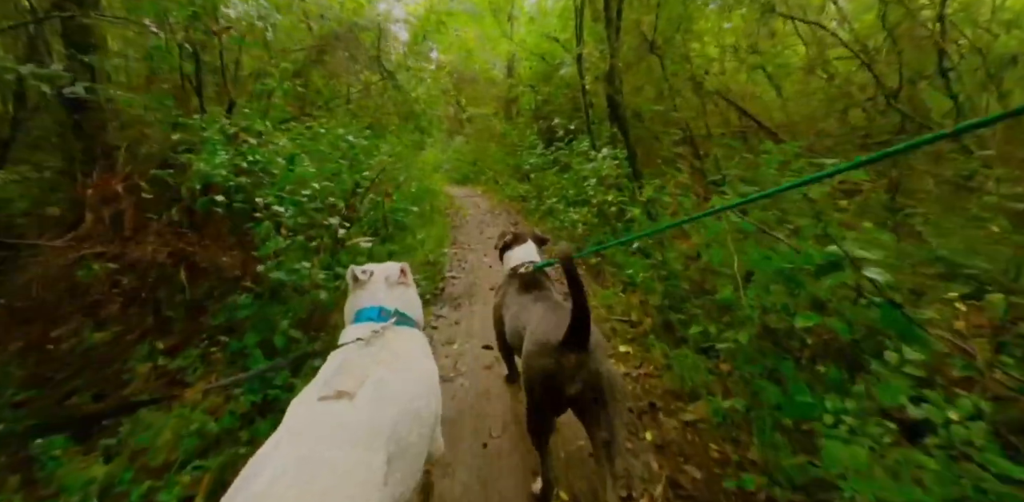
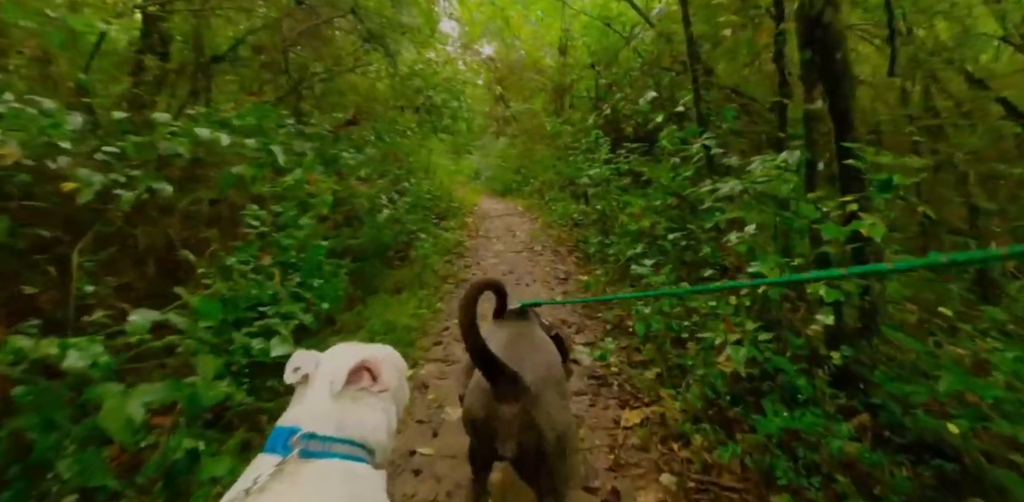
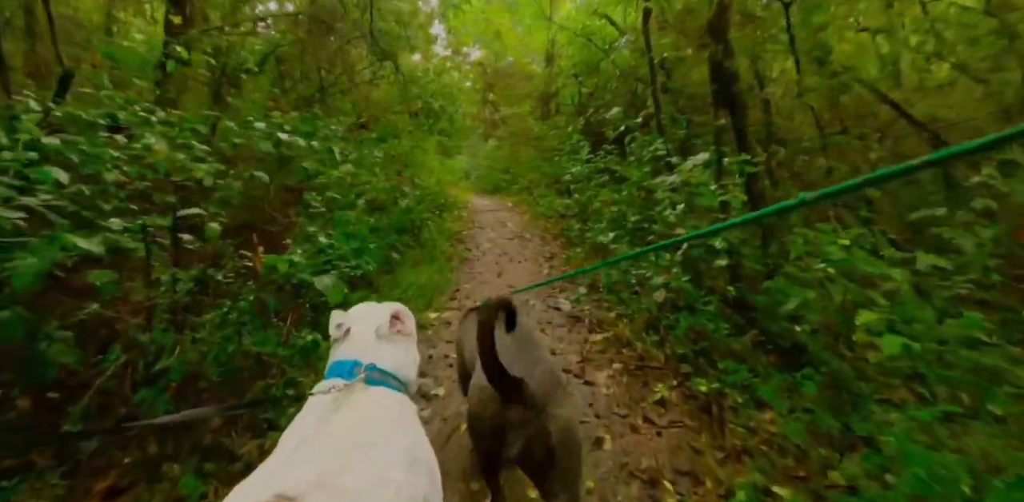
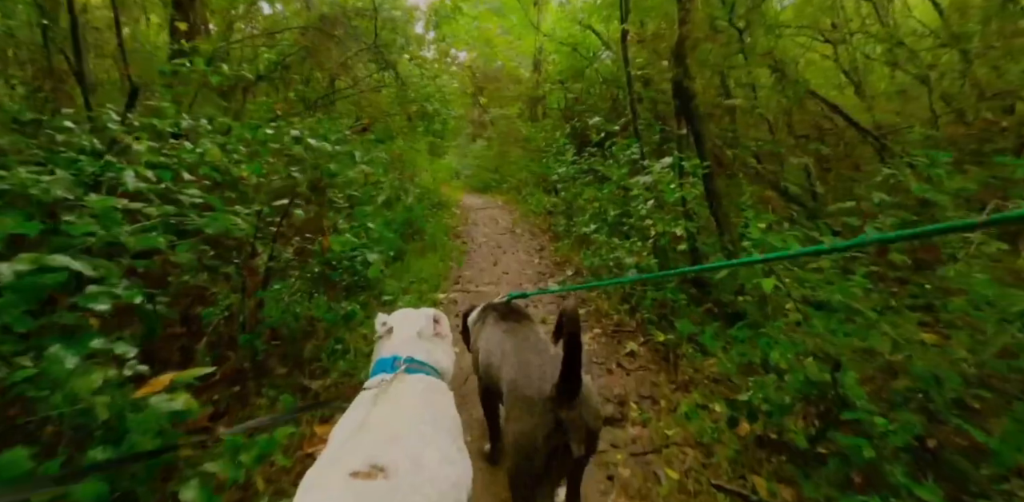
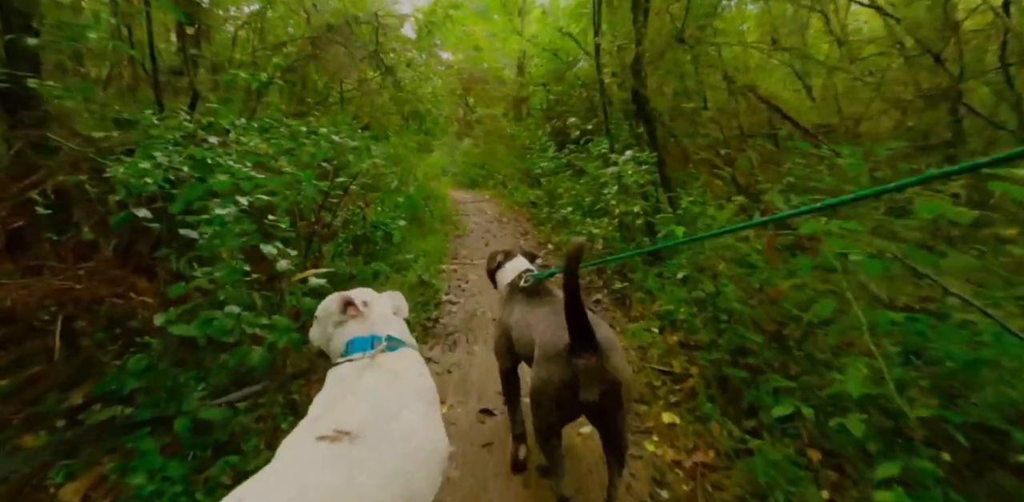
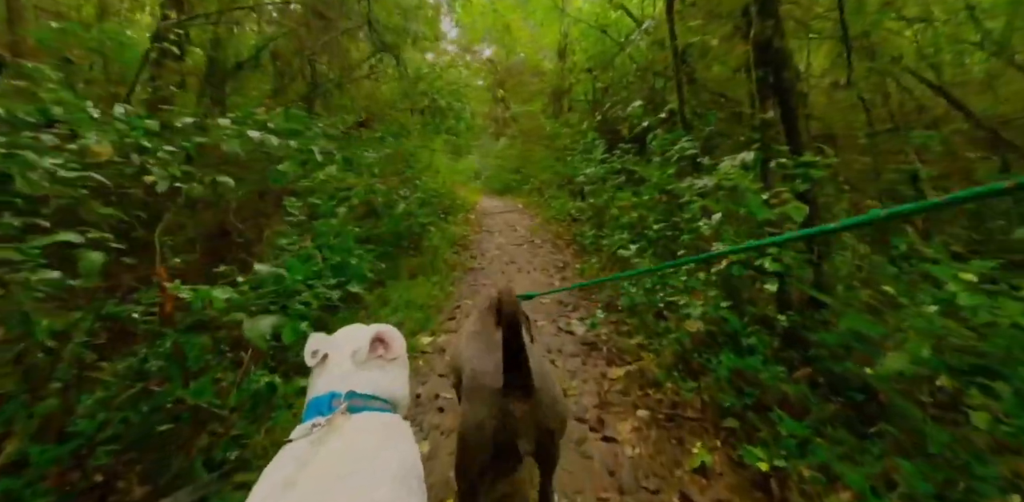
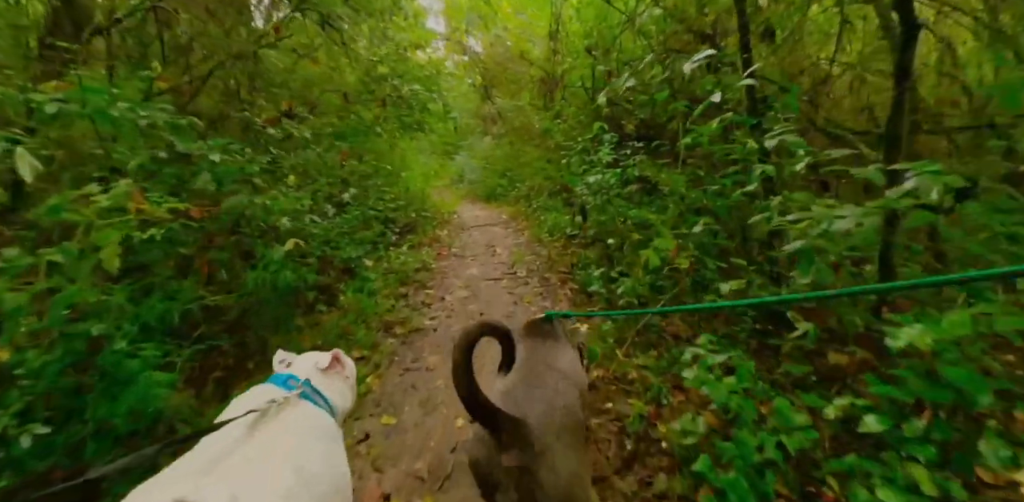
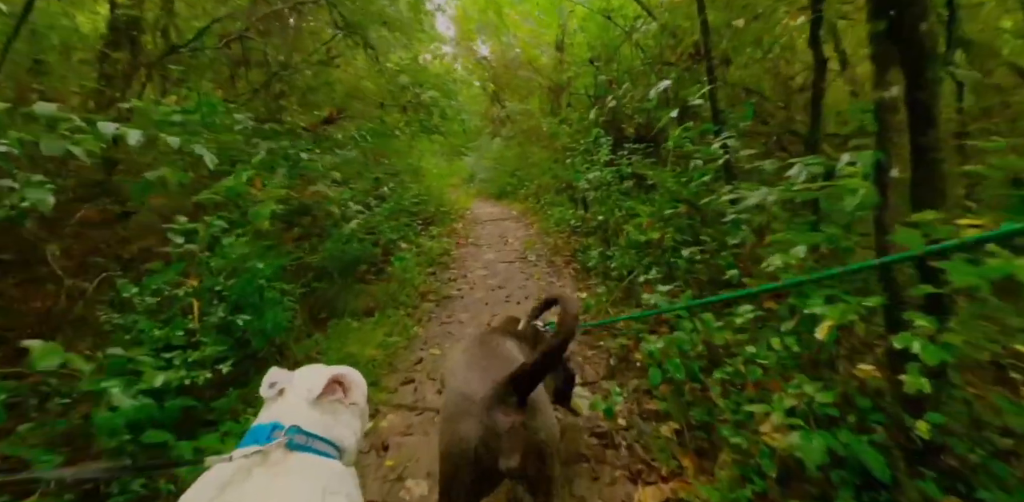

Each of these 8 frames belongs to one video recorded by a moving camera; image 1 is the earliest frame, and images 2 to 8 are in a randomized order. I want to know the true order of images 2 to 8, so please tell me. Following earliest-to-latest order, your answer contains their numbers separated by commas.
5, 4, 3, 6, 2, 8, 7
